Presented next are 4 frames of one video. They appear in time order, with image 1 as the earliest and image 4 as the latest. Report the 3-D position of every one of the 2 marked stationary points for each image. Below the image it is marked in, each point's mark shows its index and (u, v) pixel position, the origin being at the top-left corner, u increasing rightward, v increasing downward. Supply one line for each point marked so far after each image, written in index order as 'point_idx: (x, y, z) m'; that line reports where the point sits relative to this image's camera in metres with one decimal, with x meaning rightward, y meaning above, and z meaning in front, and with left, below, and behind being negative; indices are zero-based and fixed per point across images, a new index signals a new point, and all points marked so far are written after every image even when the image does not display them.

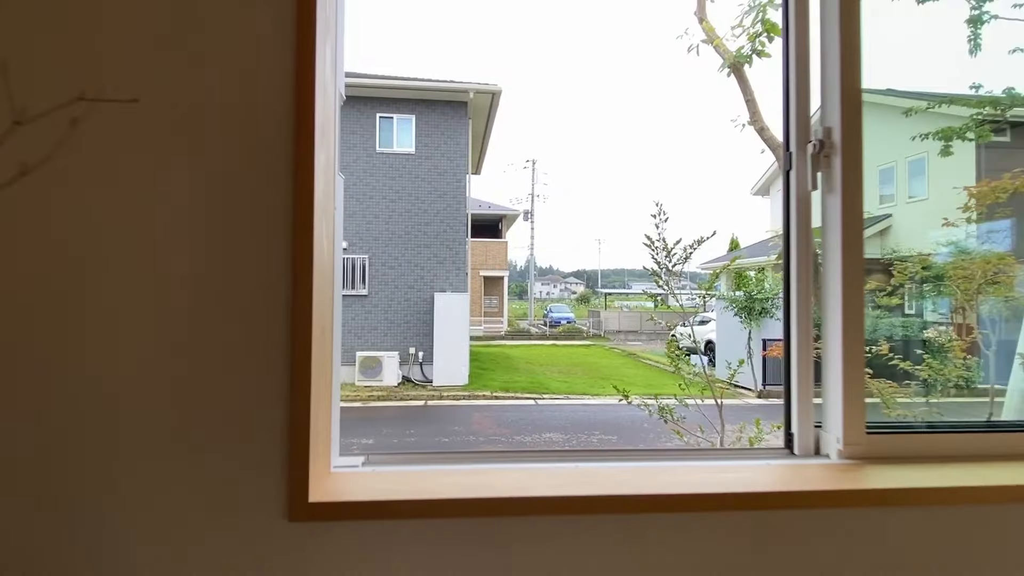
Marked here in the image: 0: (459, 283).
0: (-0.2, 0.0, +1.6) m
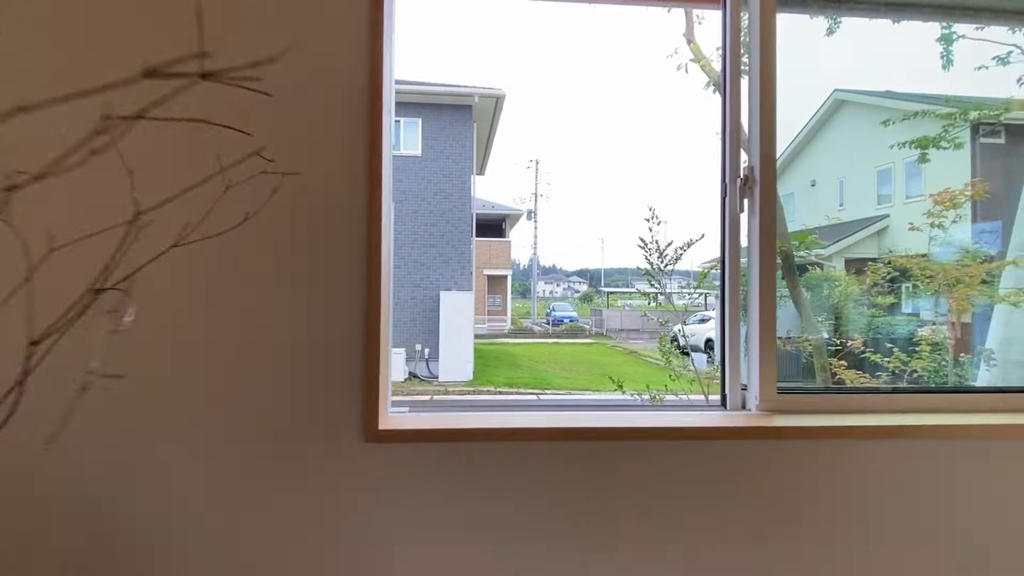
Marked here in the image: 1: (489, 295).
0: (-0.2, +0.1, +2.7) m
1: (0.0, 0.0, +2.7) m
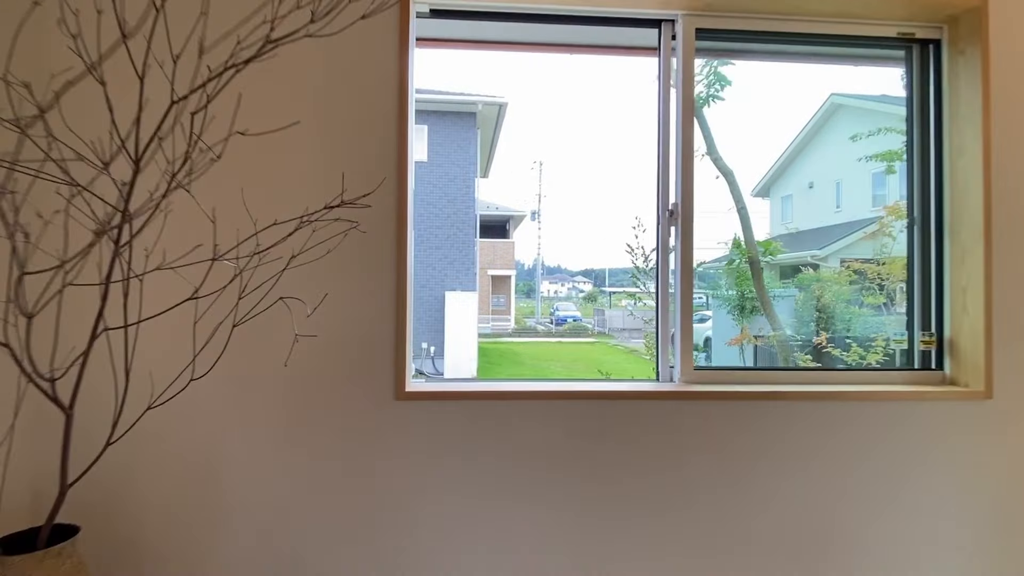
0: (-0.3, 0.0, +4.1) m
1: (-0.2, 0.0, +4.2) m
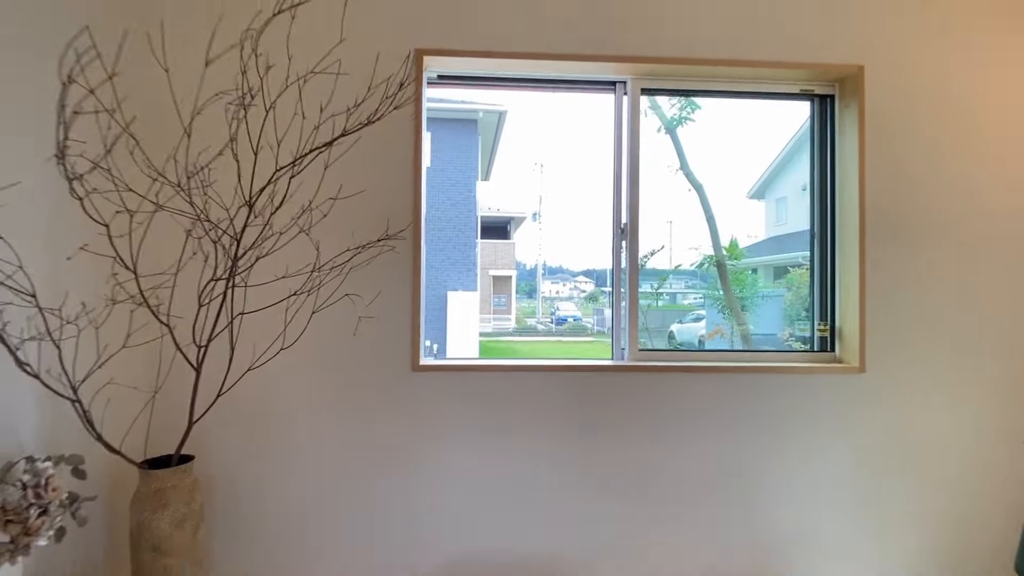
0: (-0.3, 0.0, +4.2) m
1: (-0.1, 0.0, +4.3) m
